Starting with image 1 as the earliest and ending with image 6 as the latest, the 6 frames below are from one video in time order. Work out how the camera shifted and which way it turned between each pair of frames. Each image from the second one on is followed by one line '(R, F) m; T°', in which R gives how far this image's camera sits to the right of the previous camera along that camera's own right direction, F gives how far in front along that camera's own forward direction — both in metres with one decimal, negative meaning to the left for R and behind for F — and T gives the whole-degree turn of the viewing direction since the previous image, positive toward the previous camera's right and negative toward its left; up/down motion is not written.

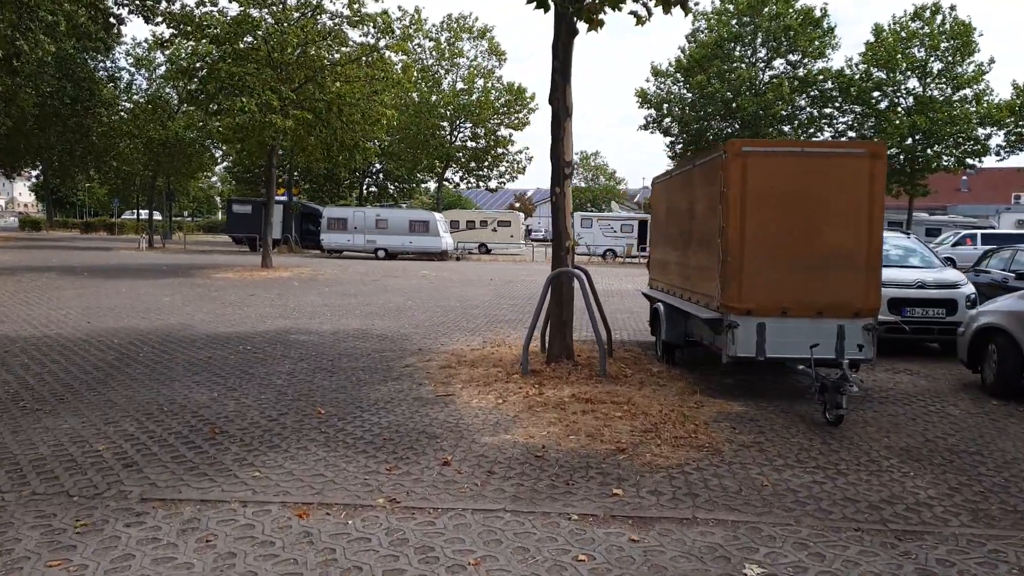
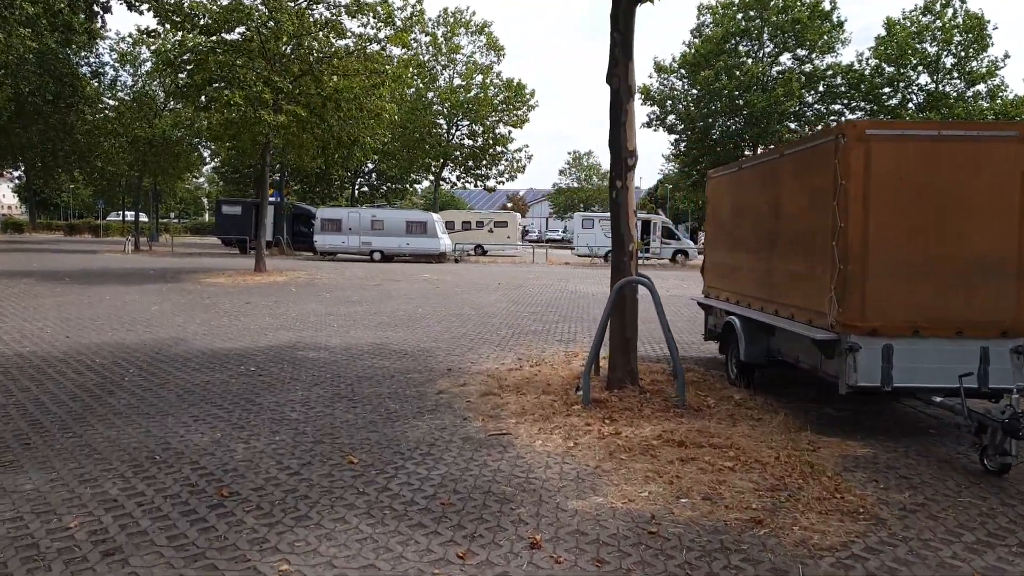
(-0.6, +1.2) m; +1°
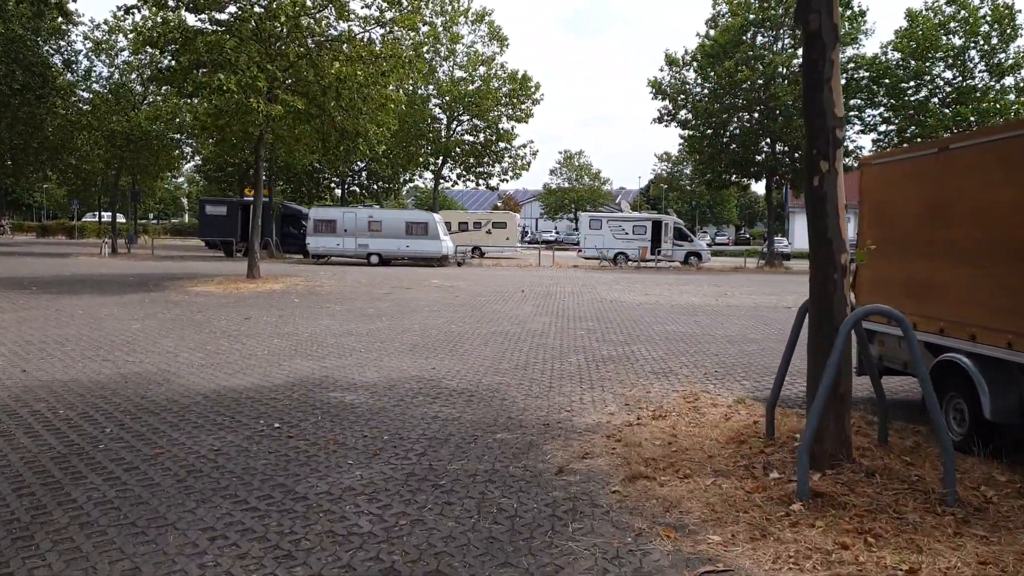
(-1.0, +2.2) m; +1°
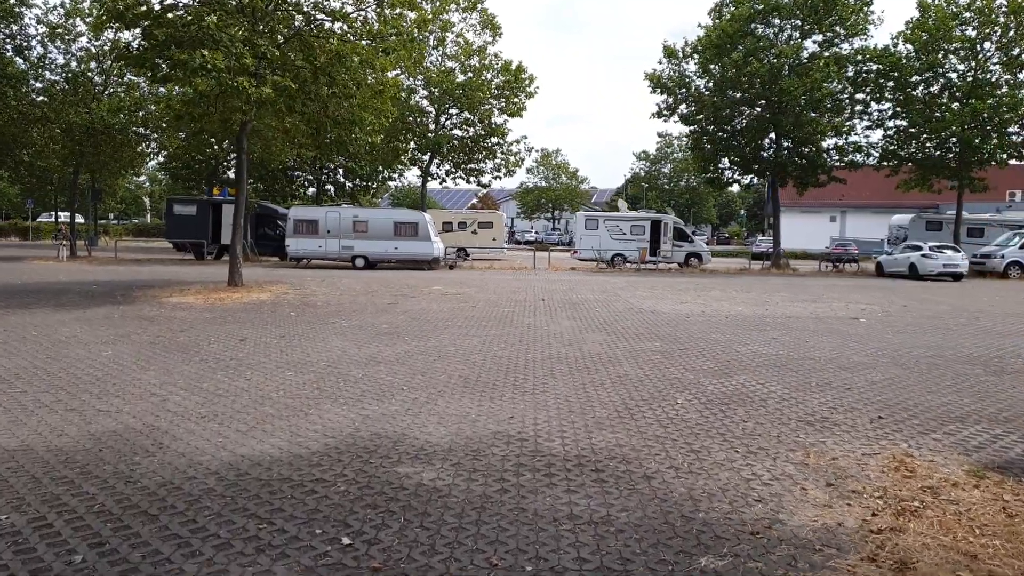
(-1.1, +2.0) m; +2°
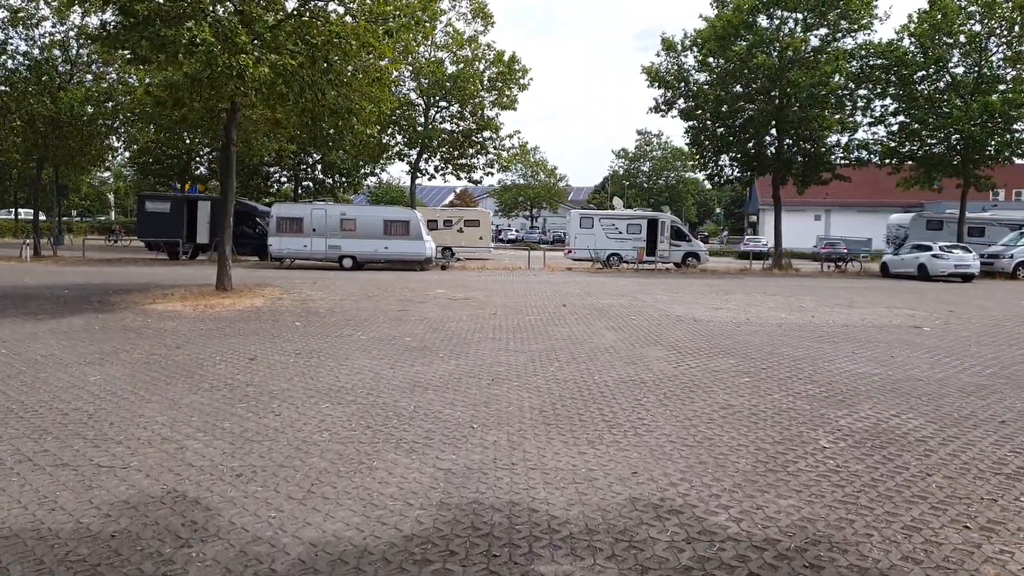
(-1.0, +1.4) m; +2°
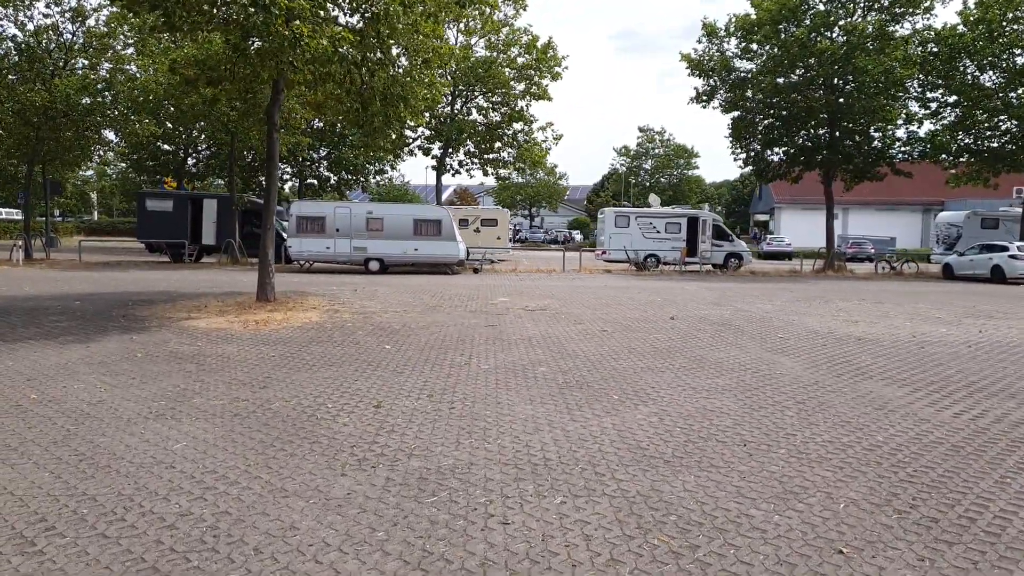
(-2.0, +2.4) m; +1°
